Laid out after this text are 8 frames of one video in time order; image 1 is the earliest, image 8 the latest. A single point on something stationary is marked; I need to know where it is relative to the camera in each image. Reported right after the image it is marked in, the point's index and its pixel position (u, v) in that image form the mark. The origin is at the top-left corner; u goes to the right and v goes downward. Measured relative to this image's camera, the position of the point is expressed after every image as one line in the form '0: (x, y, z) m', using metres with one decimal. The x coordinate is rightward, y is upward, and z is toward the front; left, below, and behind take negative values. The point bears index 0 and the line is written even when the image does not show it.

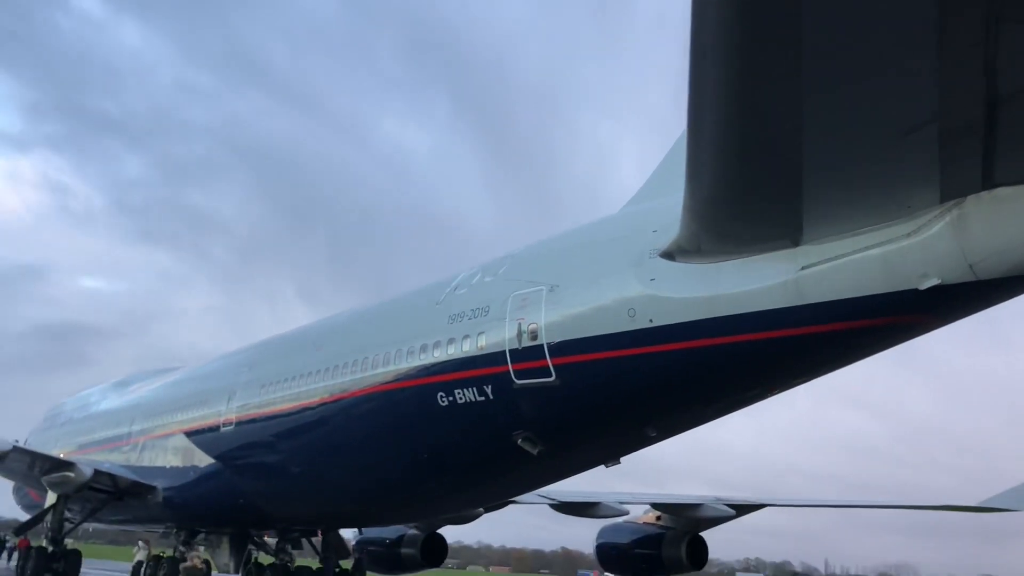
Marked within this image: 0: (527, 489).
0: (+0.1, -2.0, +9.4) m
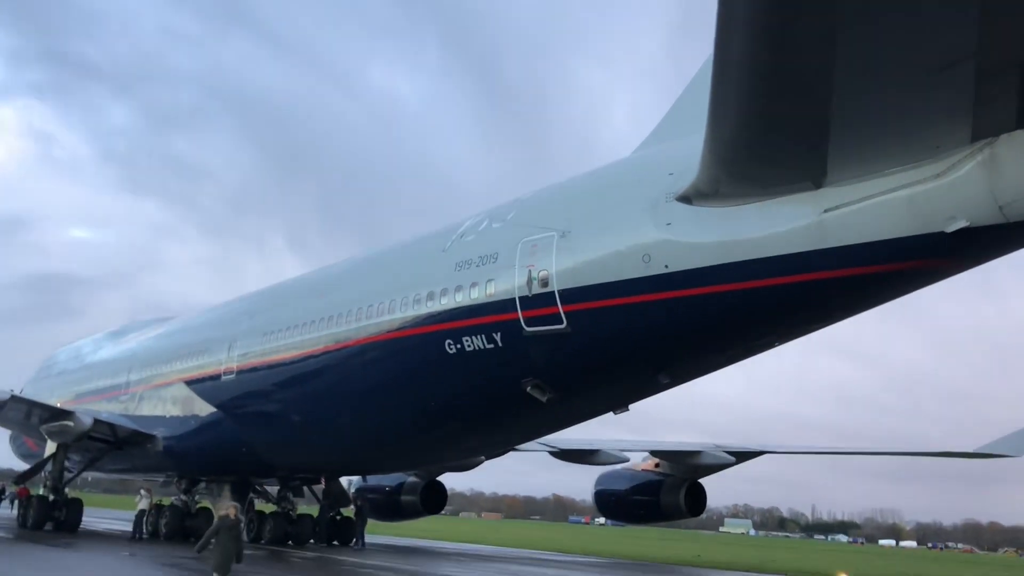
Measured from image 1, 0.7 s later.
0: (+0.2, -1.5, +9.4) m
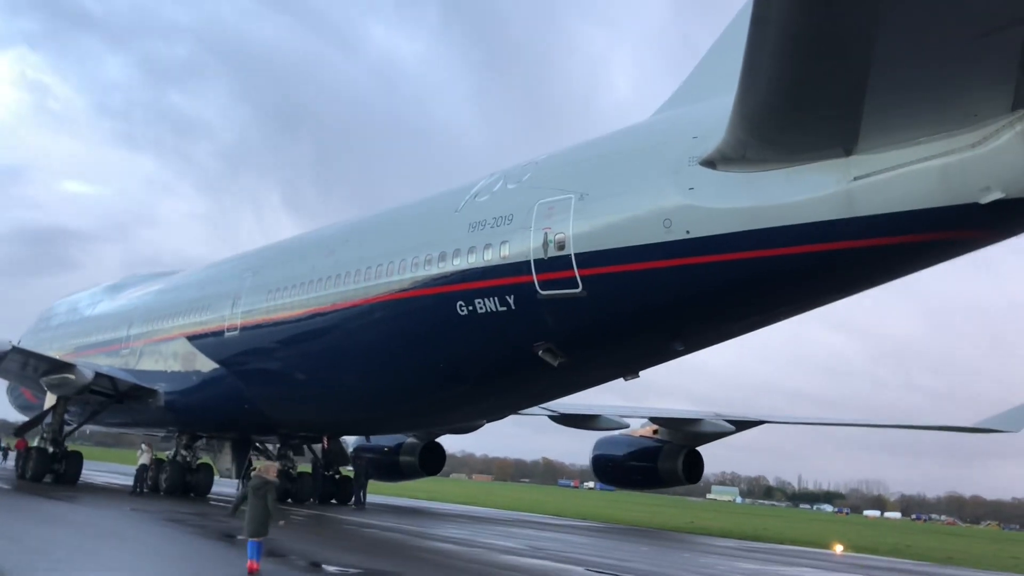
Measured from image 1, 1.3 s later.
0: (+0.3, -1.1, +9.3) m
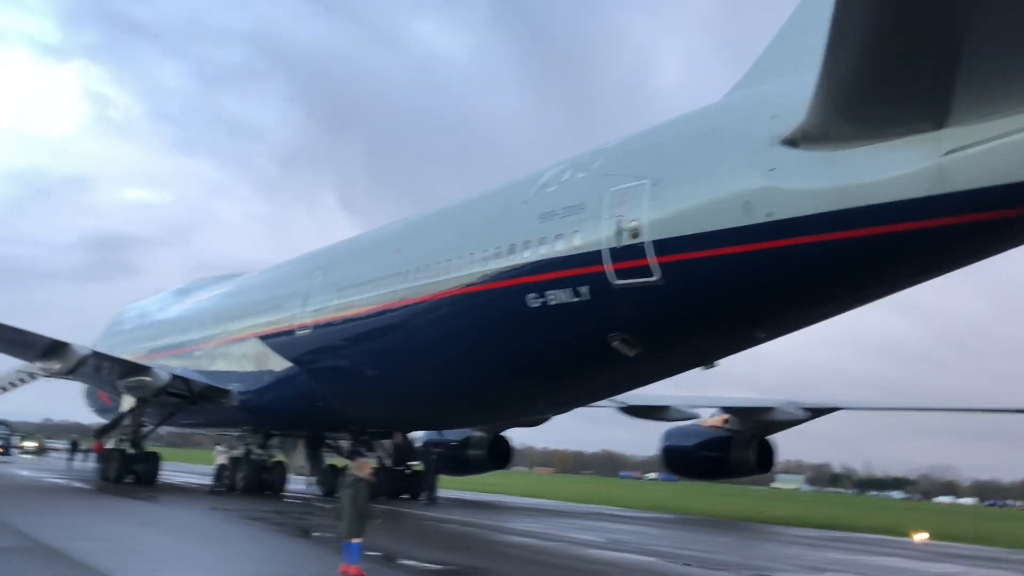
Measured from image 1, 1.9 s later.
0: (+1.0, -1.0, +9.2) m
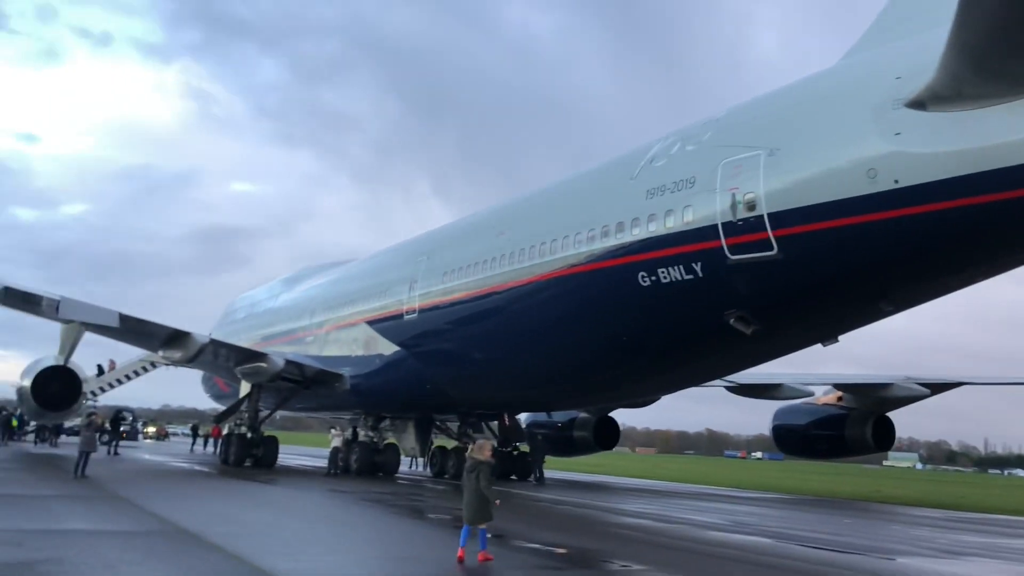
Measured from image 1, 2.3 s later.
0: (+2.1, -0.8, +8.9) m
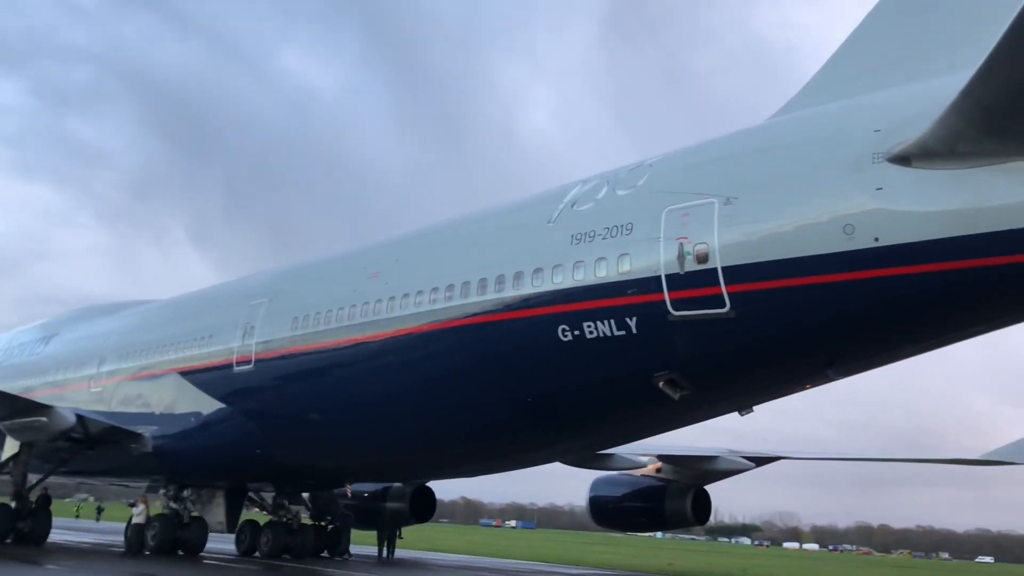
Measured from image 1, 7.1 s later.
0: (+1.1, -1.3, +8.2) m
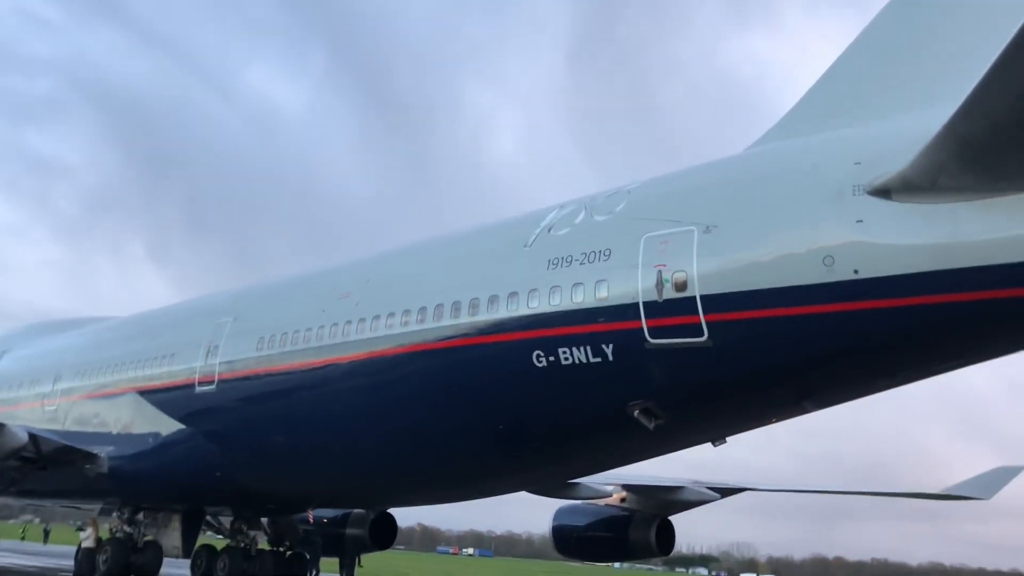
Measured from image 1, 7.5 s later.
0: (+0.8, -1.6, +8.1) m
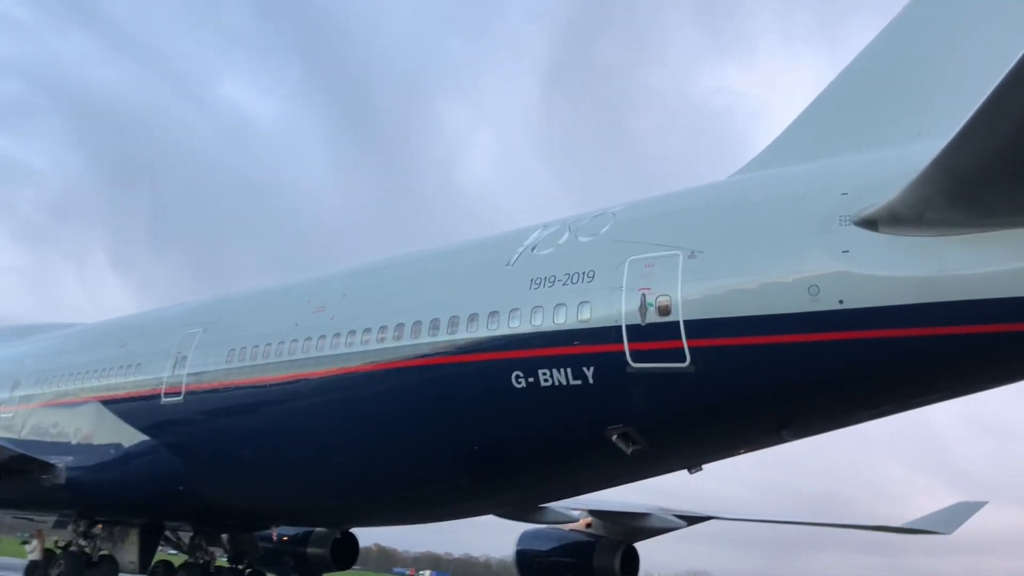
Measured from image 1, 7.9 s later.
0: (+0.6, -1.8, +8.0) m
